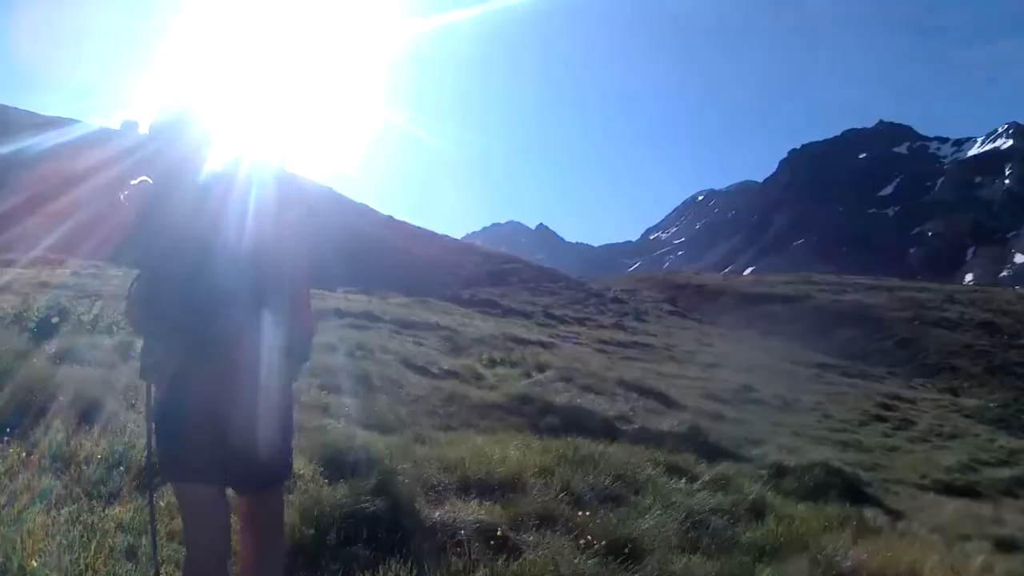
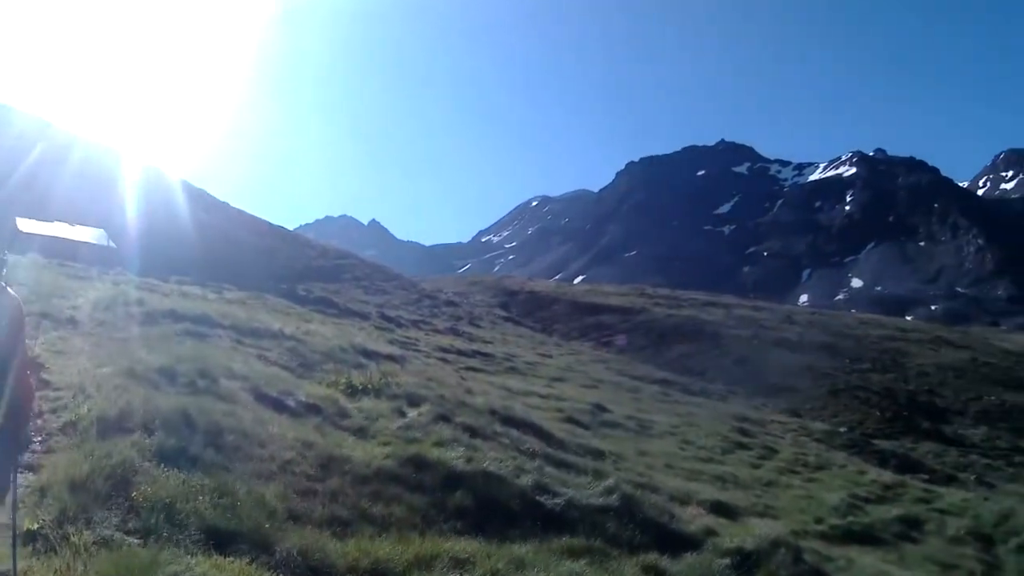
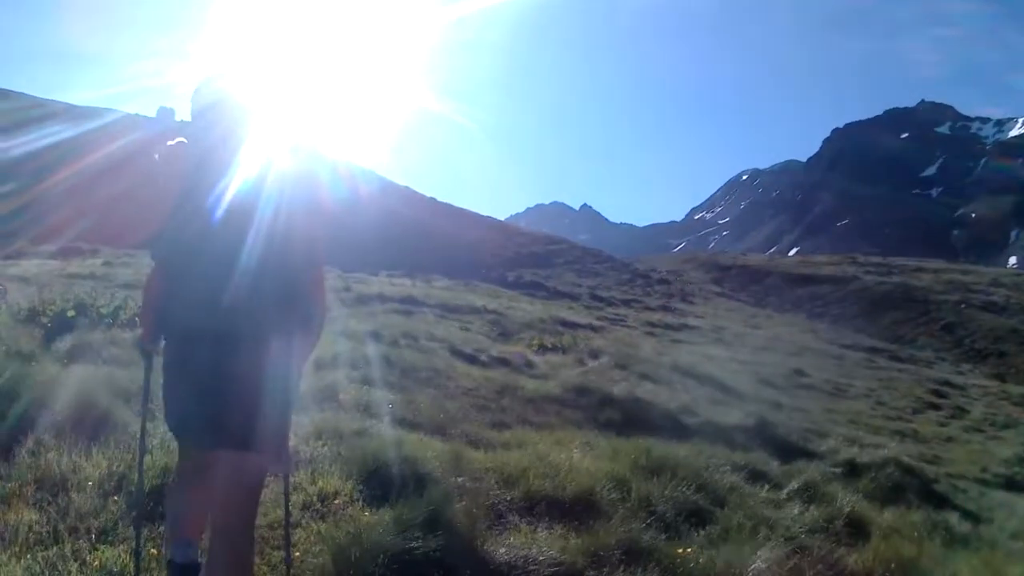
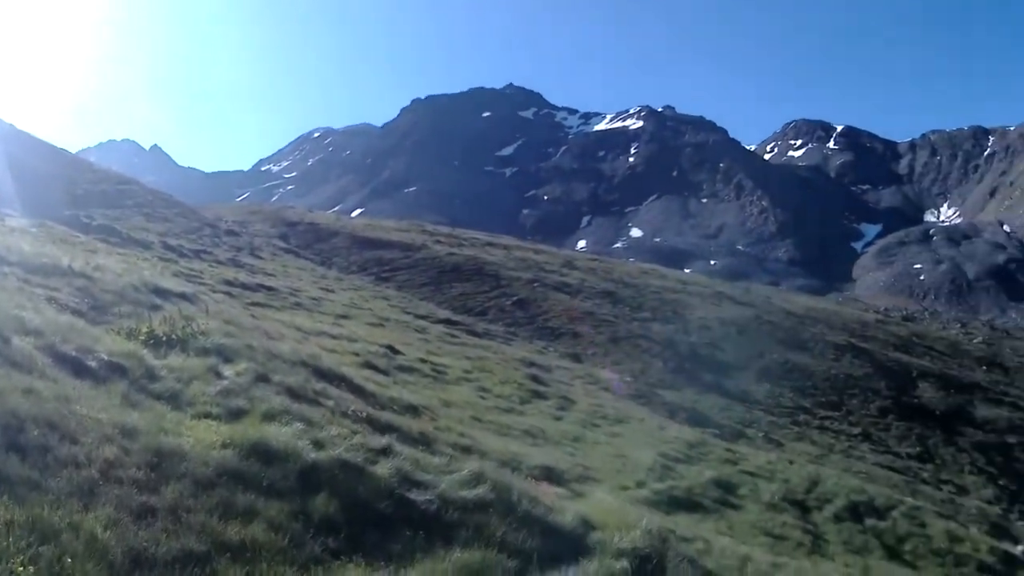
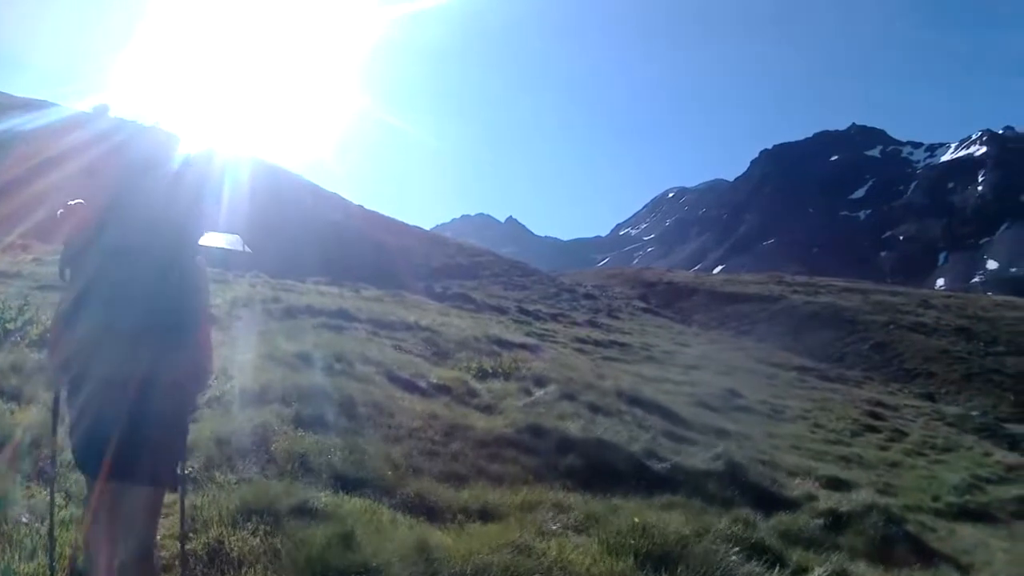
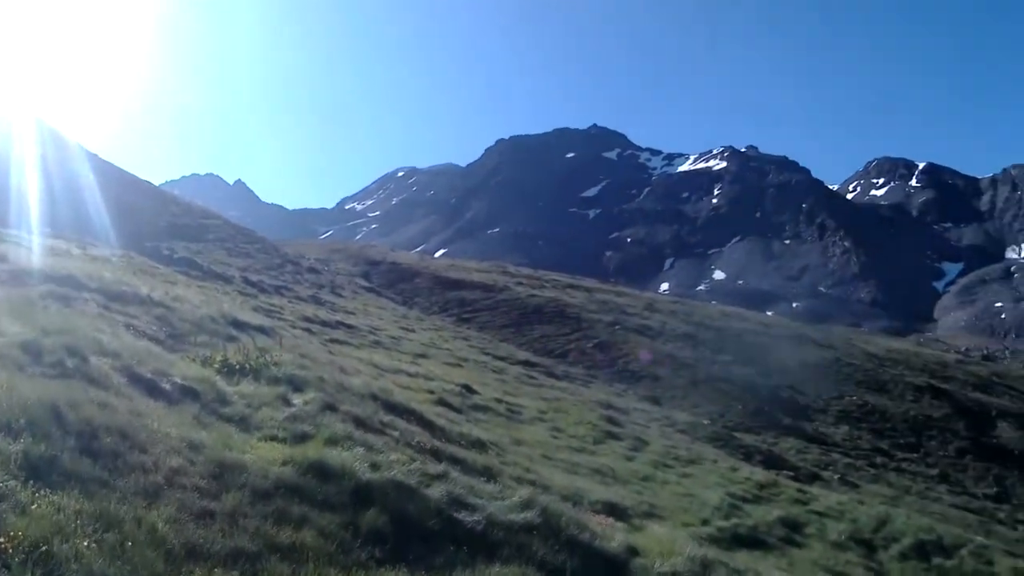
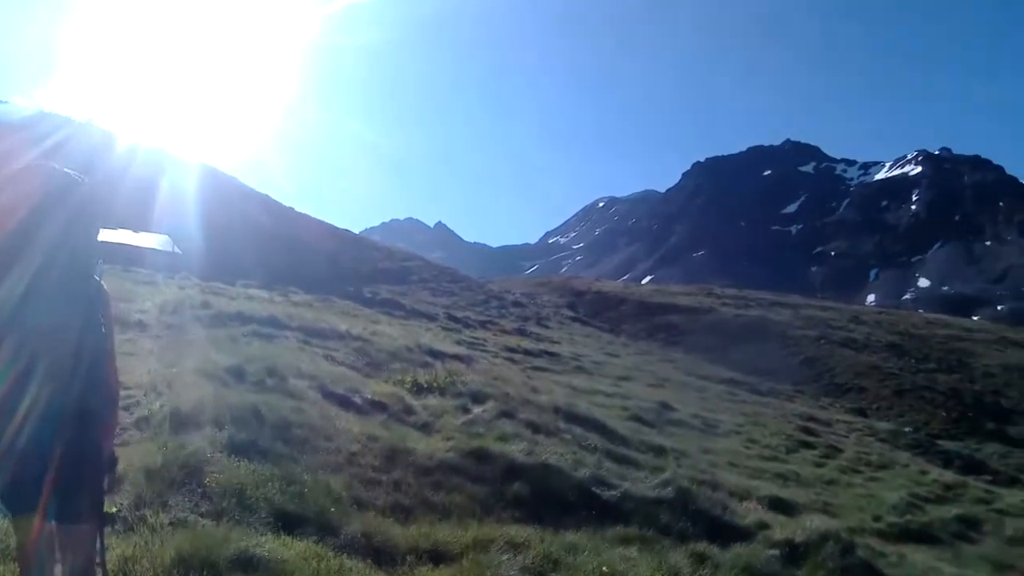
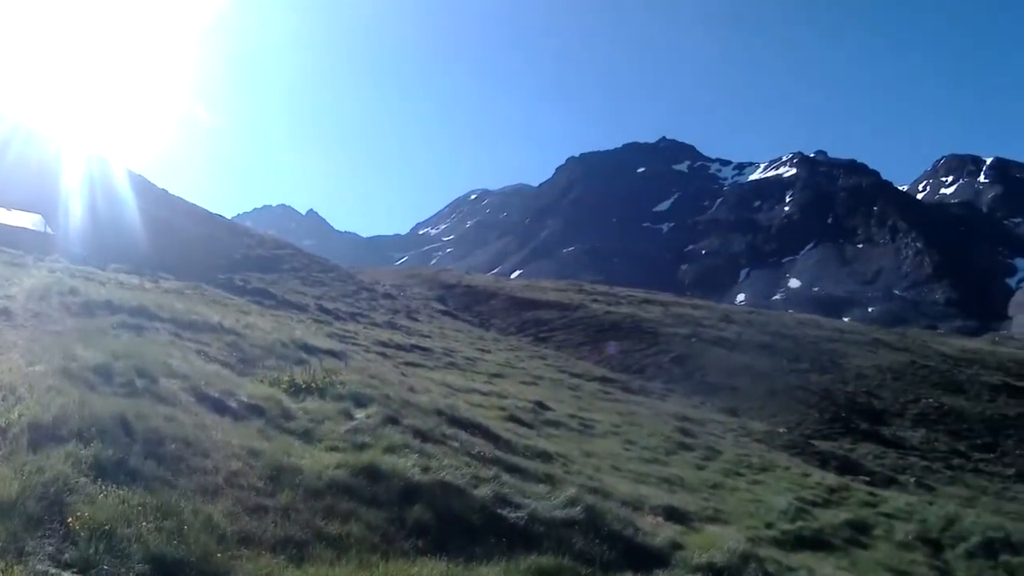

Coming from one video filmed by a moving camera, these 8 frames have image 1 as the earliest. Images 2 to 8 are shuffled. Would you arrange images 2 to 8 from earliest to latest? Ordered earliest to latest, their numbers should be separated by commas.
3, 5, 7, 2, 8, 6, 4
